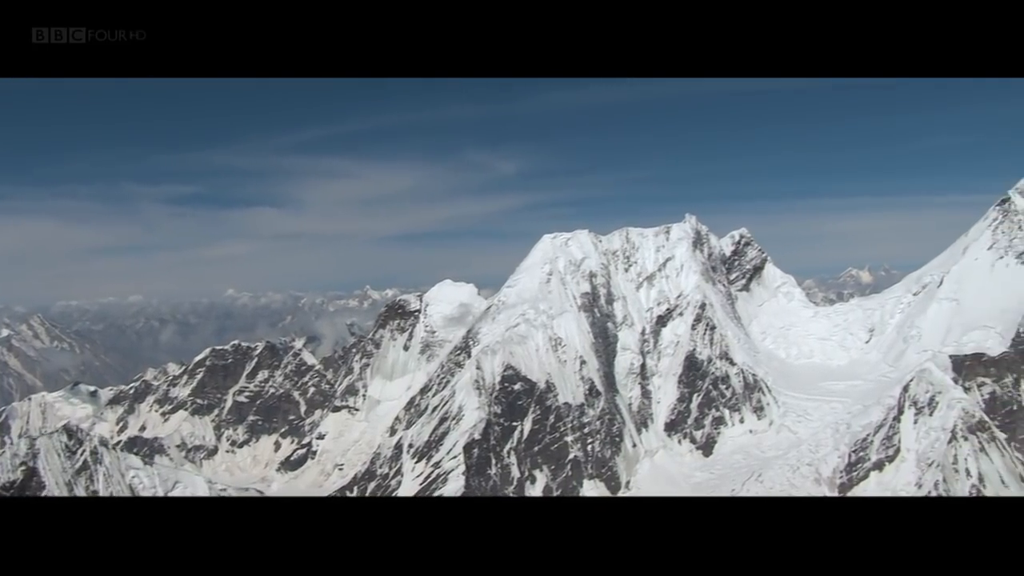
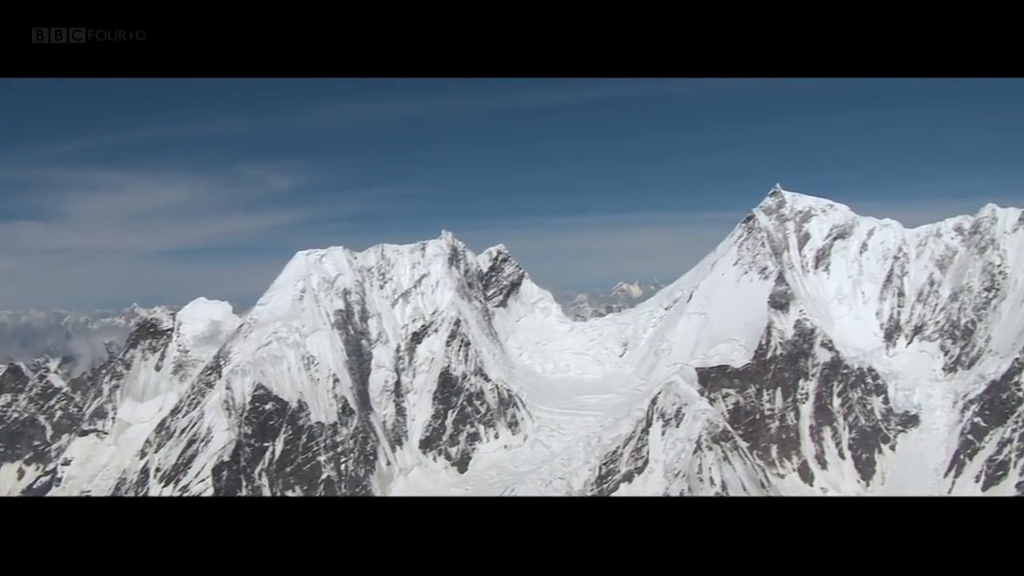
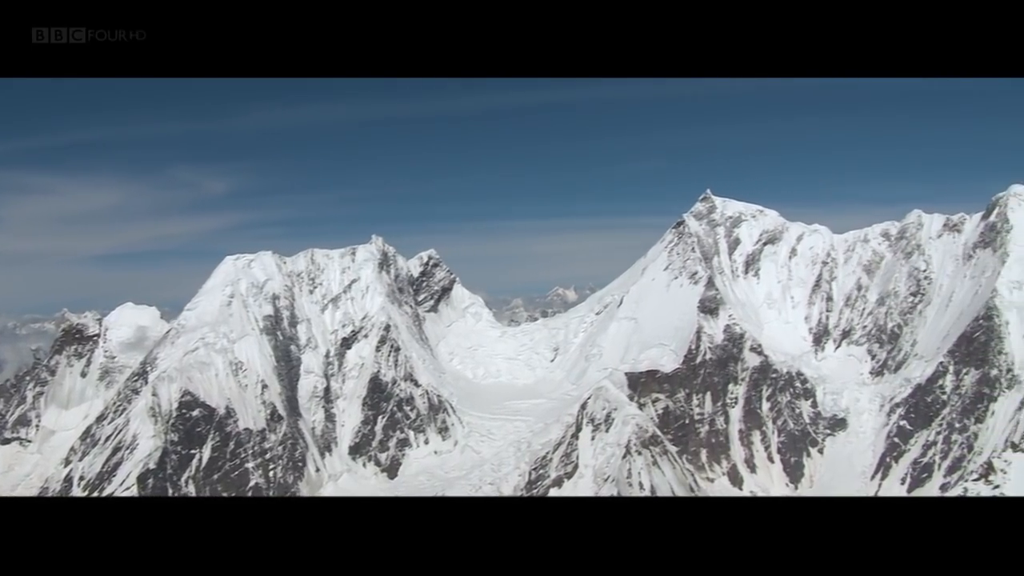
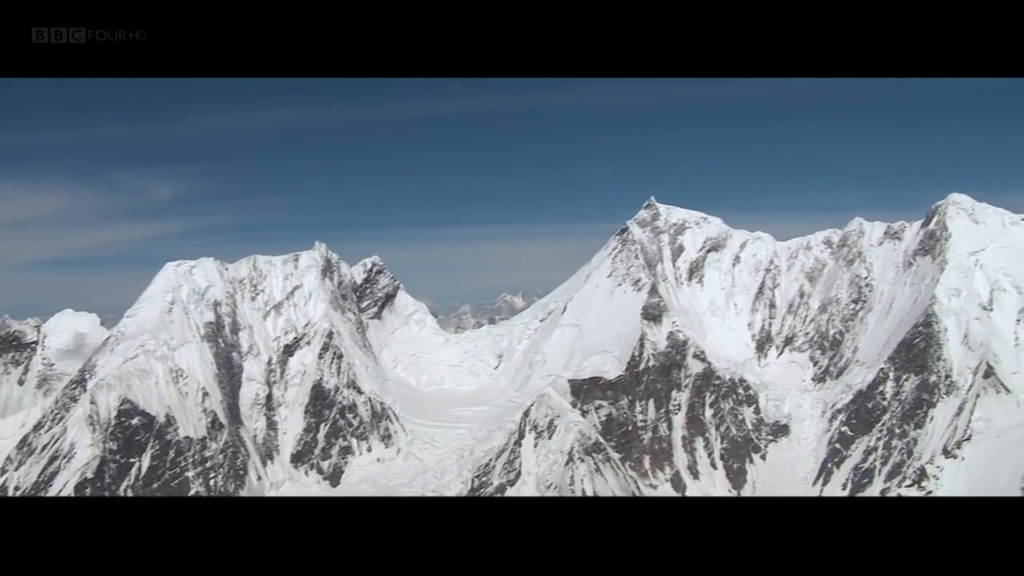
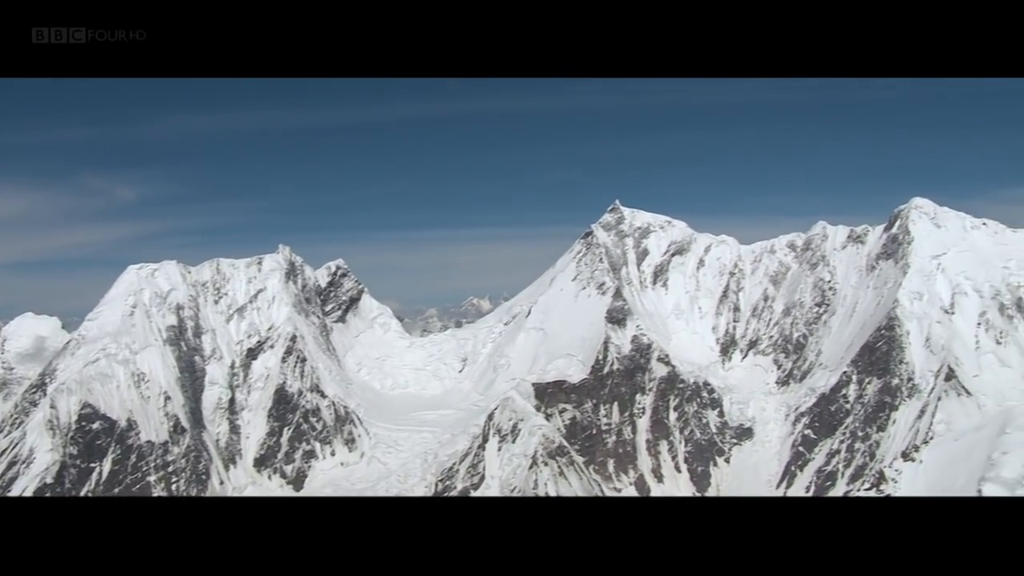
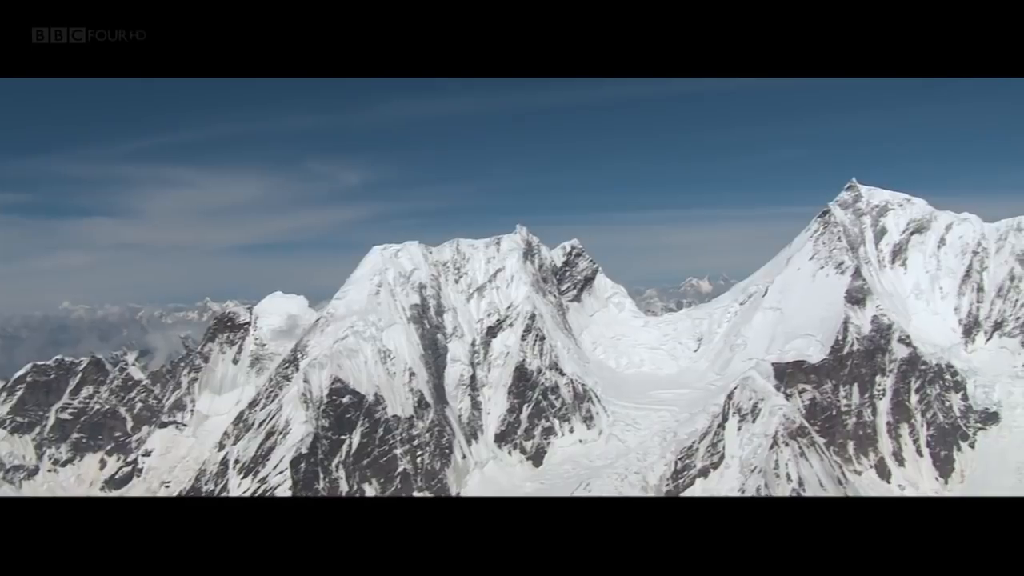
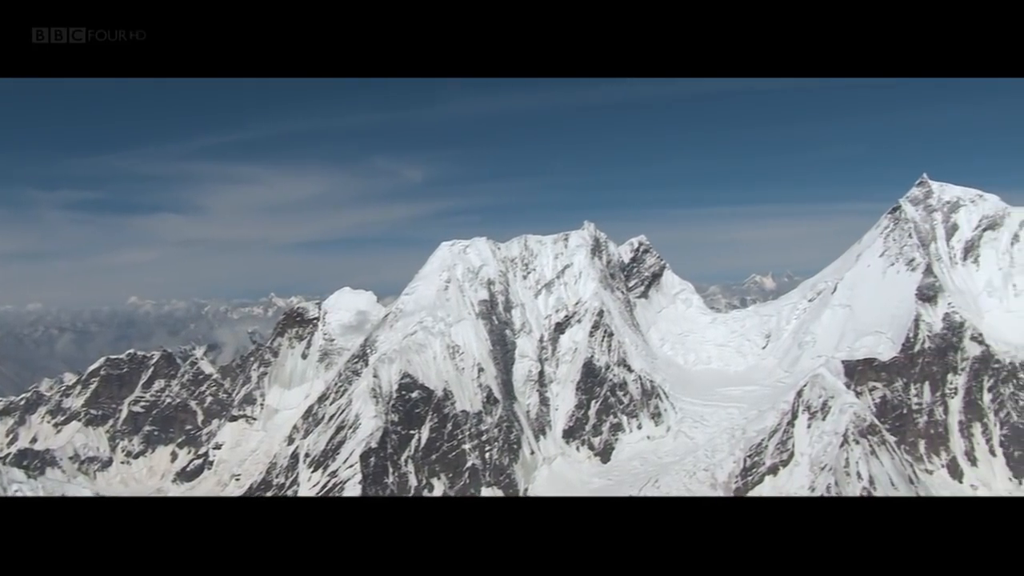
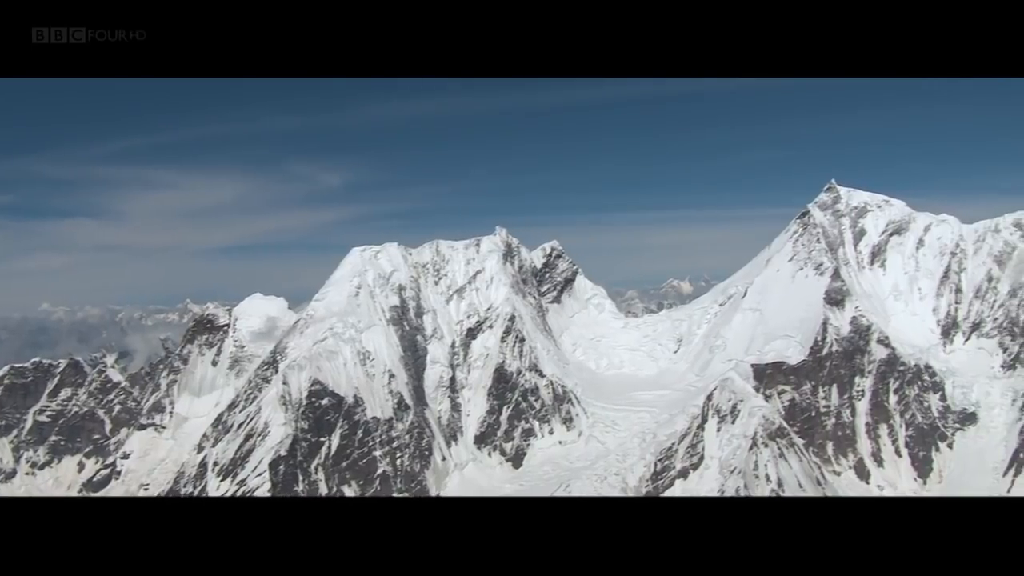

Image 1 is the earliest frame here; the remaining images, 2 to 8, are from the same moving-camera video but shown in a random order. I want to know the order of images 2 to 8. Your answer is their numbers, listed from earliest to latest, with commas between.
7, 6, 8, 2, 3, 4, 5
